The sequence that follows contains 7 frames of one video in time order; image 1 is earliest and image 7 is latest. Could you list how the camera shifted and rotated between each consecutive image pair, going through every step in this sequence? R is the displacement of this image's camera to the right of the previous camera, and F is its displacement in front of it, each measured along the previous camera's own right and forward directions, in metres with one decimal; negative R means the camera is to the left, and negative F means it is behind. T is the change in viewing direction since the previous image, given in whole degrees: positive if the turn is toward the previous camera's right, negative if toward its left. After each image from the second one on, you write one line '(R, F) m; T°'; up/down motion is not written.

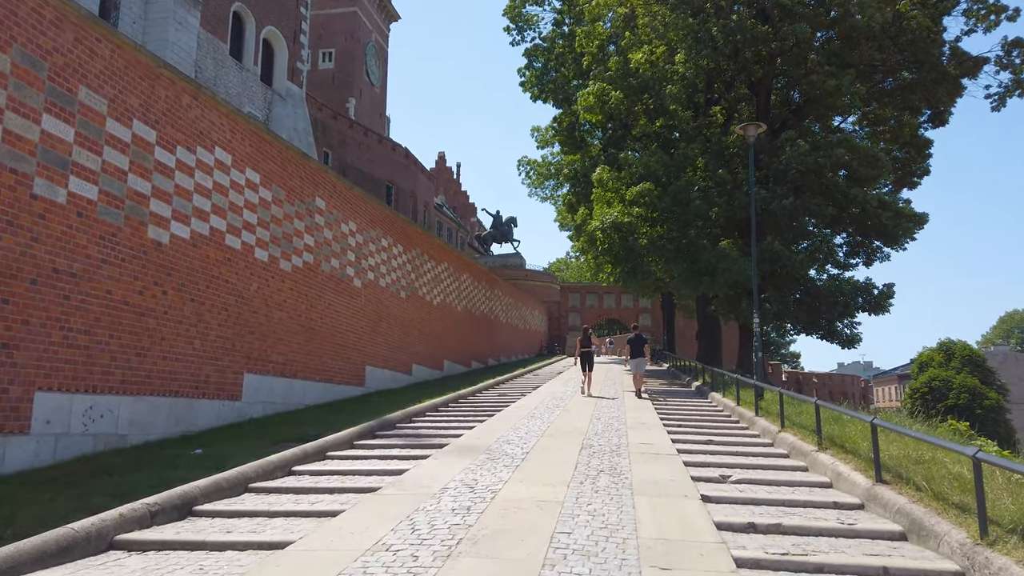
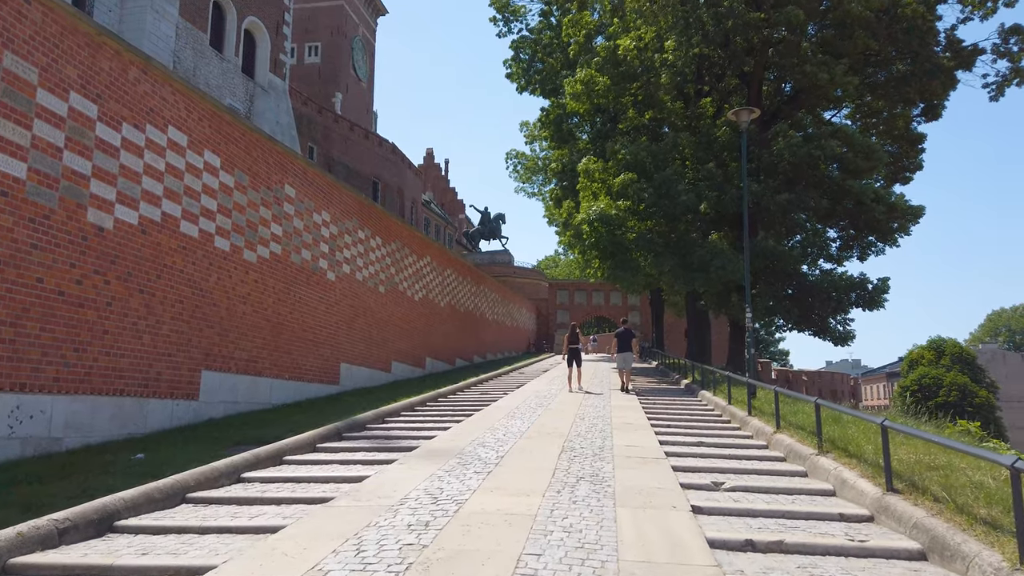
(+0.2, +0.7) m; +1°
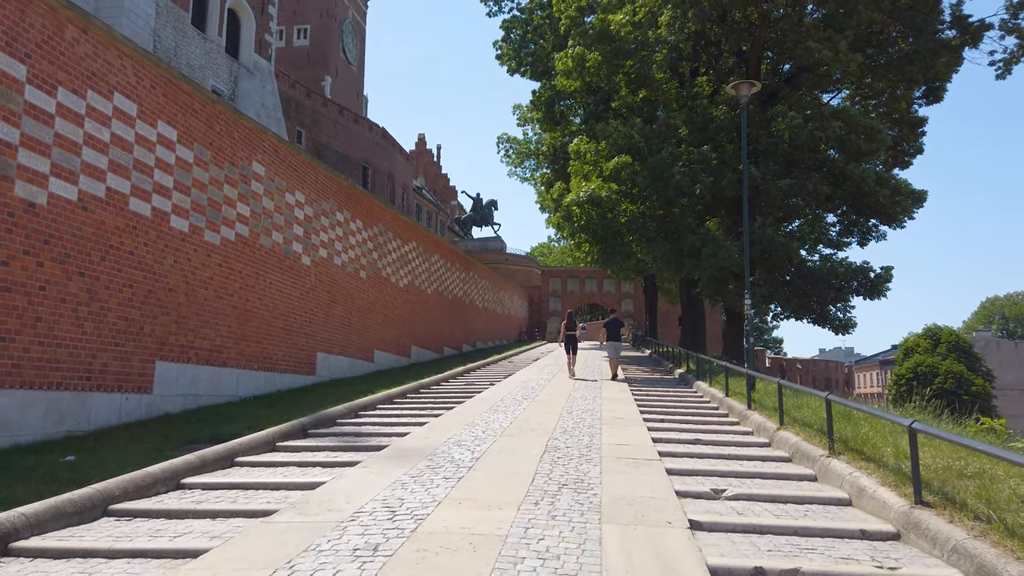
(+0.2, +0.8) m; 0°
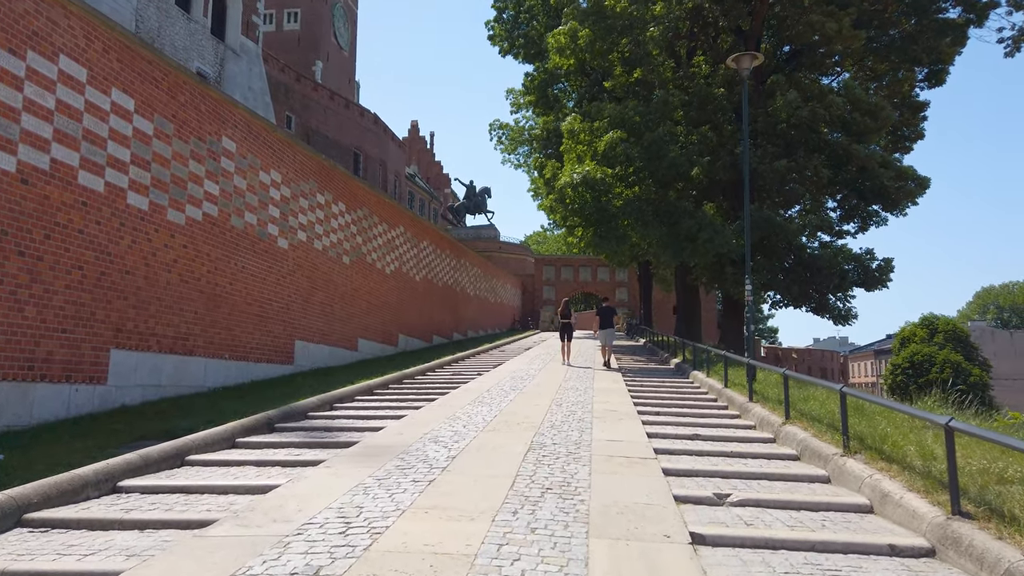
(+0.1, +0.7) m; 0°
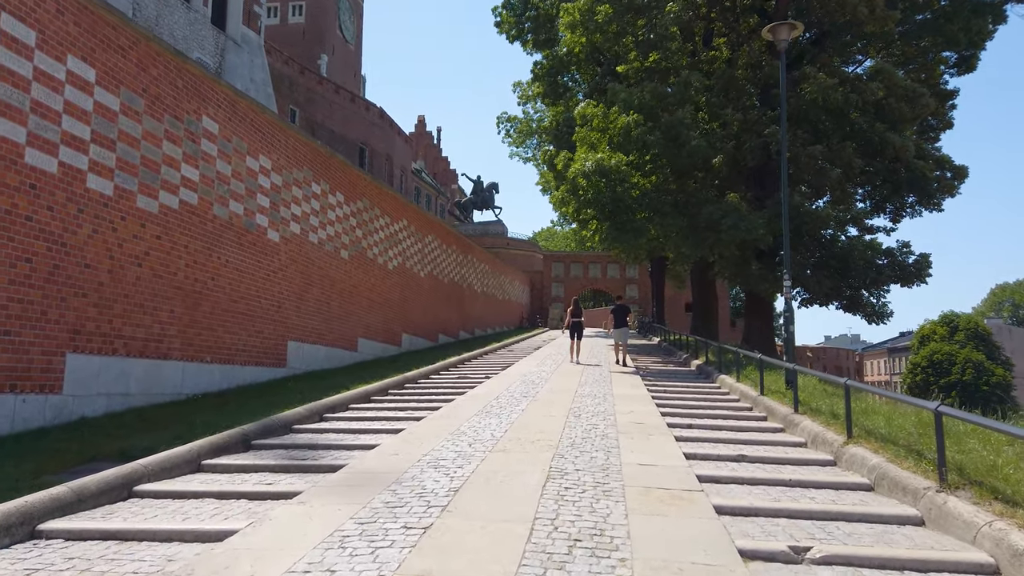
(-0.1, +1.1) m; -1°
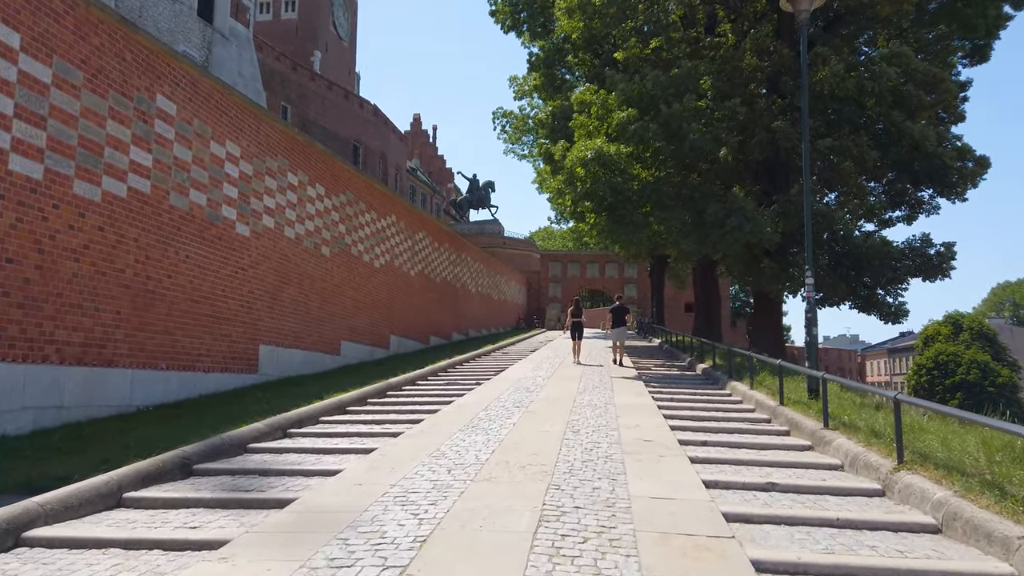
(+0.1, +1.1) m; 0°
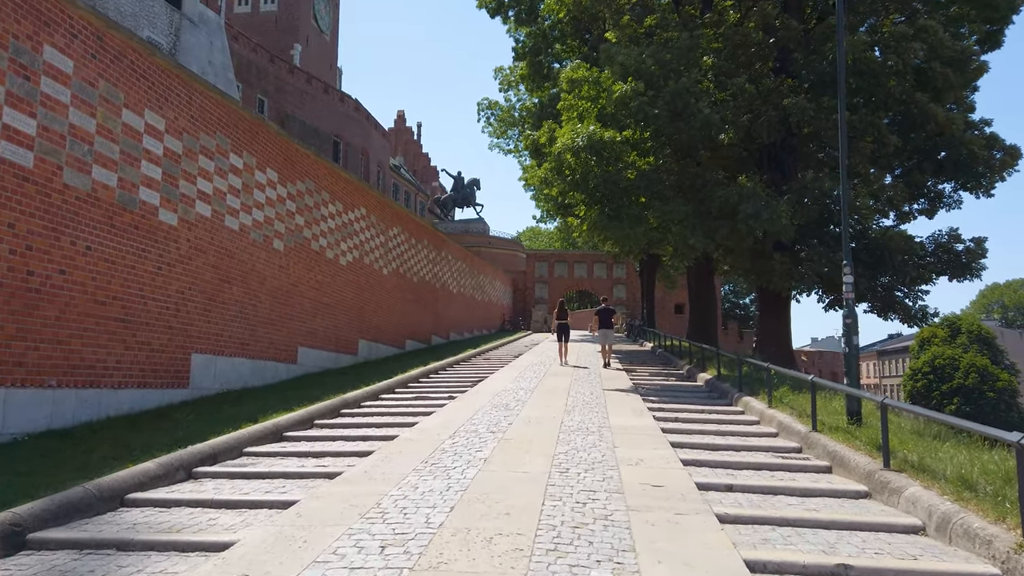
(+0.1, +1.7) m; +1°
